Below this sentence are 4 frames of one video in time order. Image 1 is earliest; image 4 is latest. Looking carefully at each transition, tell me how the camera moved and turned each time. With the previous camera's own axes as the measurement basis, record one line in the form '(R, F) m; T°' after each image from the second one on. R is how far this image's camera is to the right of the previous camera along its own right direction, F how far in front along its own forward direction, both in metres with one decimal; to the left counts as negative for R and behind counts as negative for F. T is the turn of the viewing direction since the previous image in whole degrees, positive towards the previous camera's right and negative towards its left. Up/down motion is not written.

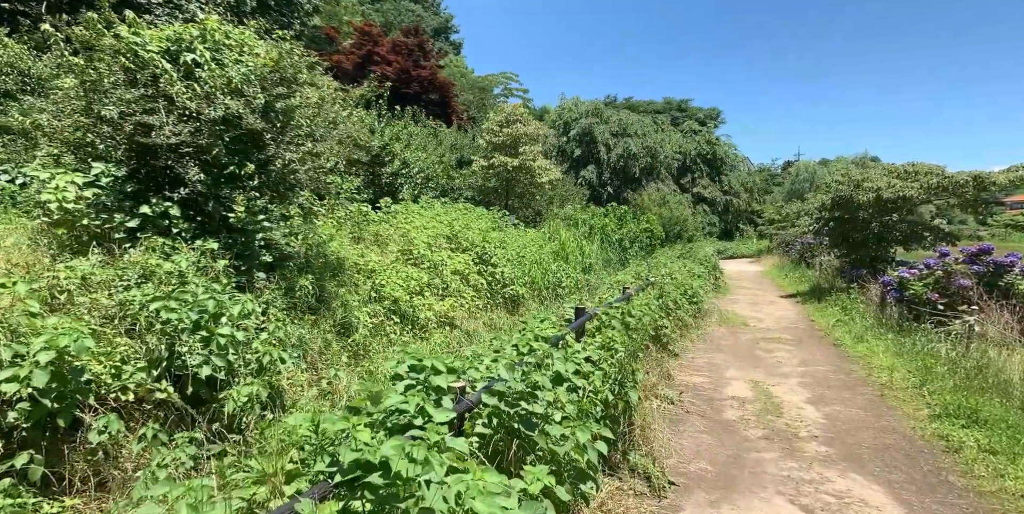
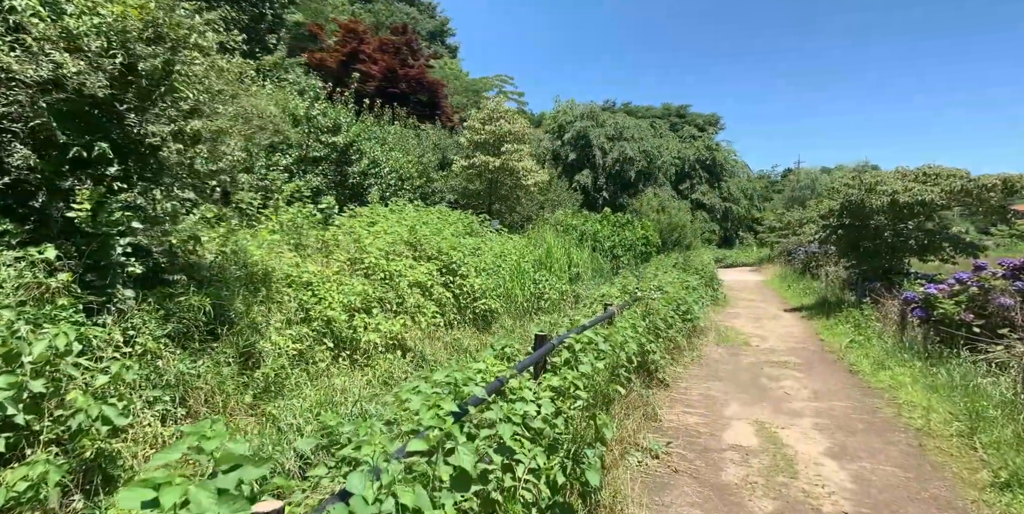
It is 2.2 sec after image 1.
(+0.4, +1.0) m; 0°
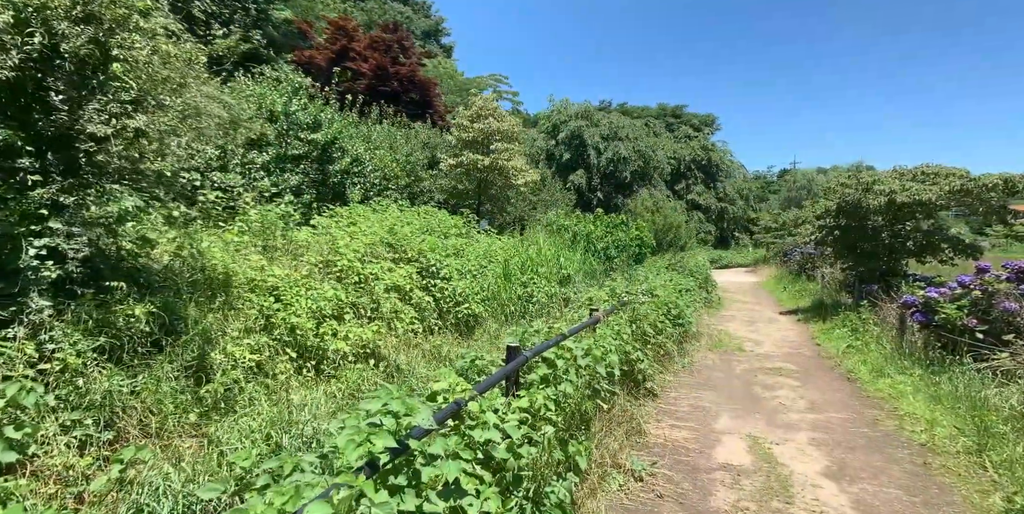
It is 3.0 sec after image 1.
(+0.2, +0.3) m; 0°
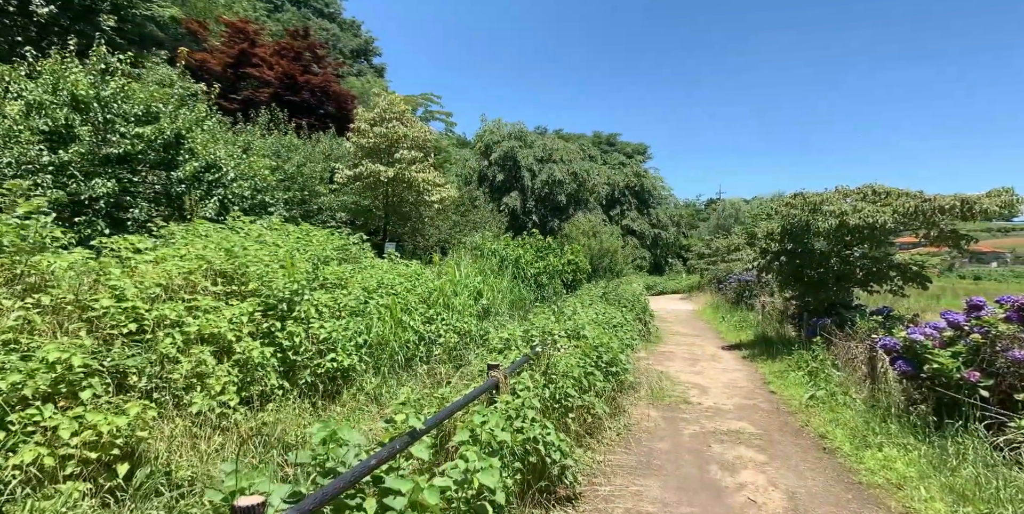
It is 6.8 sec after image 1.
(+0.5, +1.7) m; +6°
